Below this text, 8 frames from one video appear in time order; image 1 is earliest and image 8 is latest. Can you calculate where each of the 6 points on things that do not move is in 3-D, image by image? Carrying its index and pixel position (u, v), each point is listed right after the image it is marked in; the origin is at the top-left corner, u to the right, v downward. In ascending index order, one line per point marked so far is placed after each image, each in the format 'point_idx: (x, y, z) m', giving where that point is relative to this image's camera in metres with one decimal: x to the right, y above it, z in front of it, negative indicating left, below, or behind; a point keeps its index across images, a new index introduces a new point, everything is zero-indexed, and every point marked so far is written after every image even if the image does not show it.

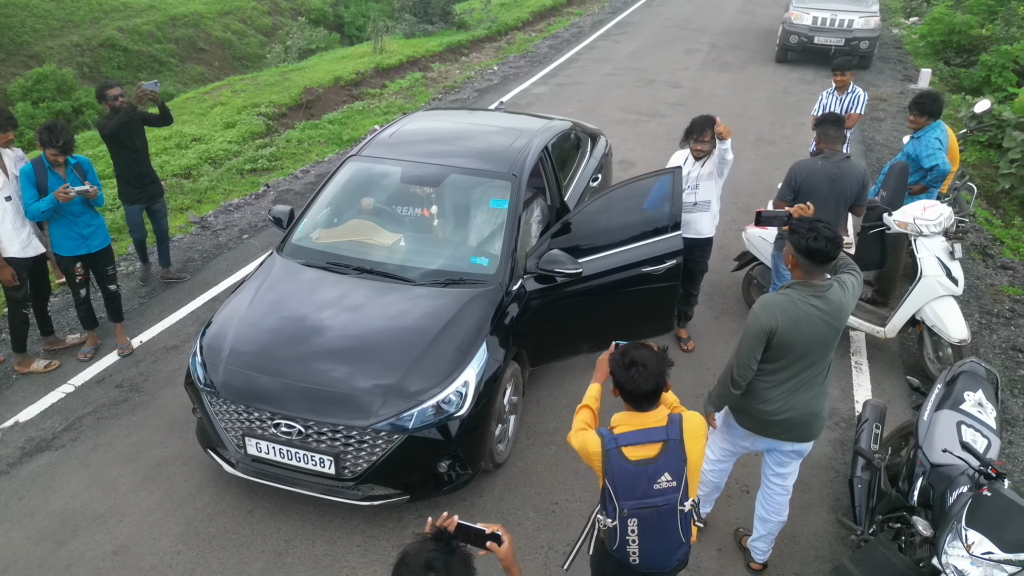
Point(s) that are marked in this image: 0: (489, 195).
0: (-0.1, +0.6, +4.7) m
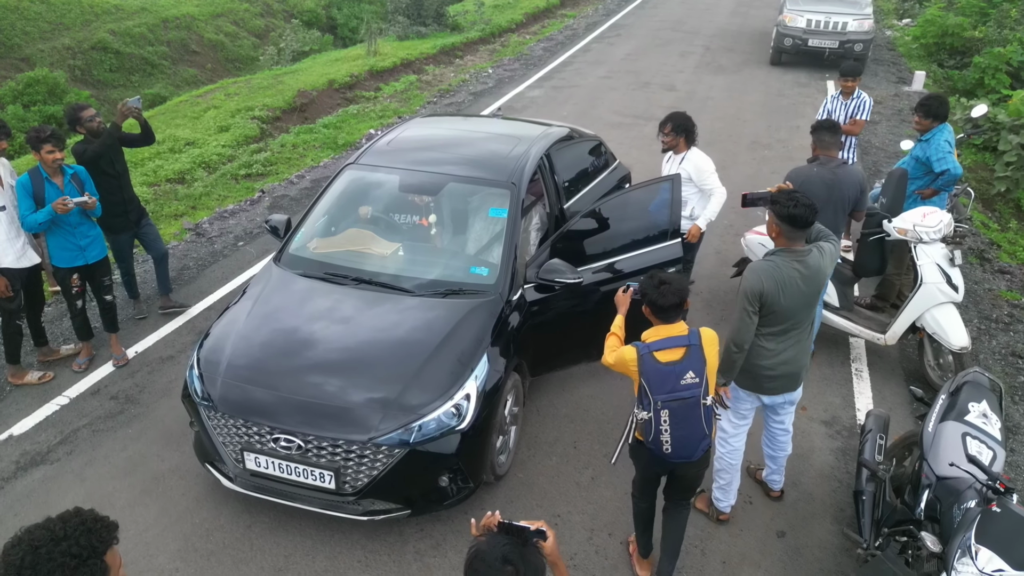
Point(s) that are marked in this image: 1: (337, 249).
0: (-0.2, +0.5, +4.7) m
1: (-1.1, +0.2, +4.6) m
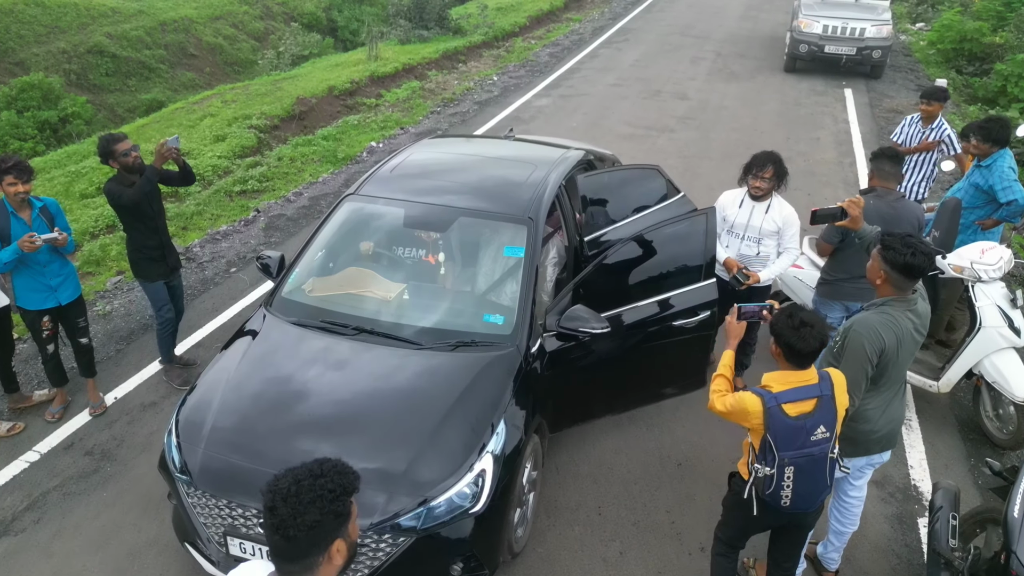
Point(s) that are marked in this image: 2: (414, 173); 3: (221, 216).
0: (-0.1, +0.3, +4.2) m
1: (-1.0, 0.0, +4.2) m
2: (-0.7, +0.8, +4.9) m
3: (-3.1, +0.8, +7.8) m
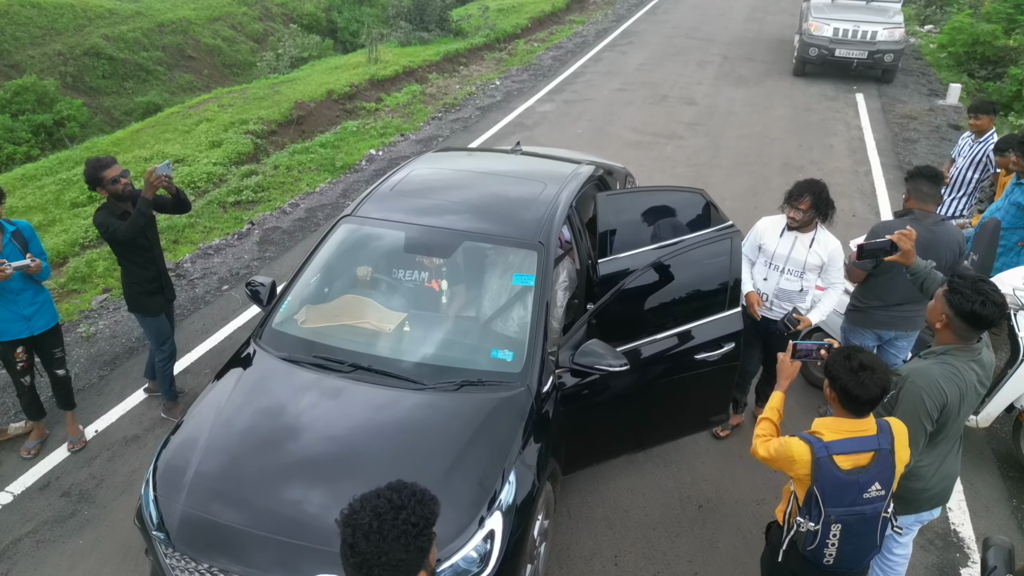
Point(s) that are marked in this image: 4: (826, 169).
0: (0.0, +0.1, +3.9) m
1: (-1.0, -0.2, +3.9) m
2: (-0.6, +0.6, +4.6) m
3: (-3.1, +0.6, +7.5) m
4: (+3.9, +1.5, +9.0) m
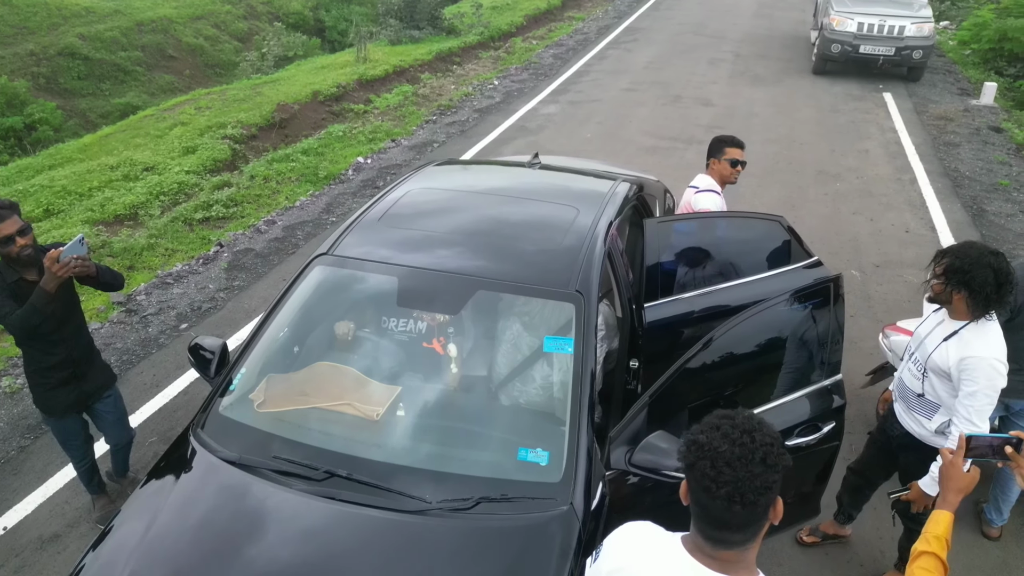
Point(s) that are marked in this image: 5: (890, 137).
0: (+0.1, -0.1, +3.0) m
1: (-0.9, -0.5, +2.9) m
2: (-0.5, +0.4, +3.6) m
3: (-3.0, +0.3, +6.6) m
4: (+3.9, +1.2, +8.1) m
5: (+4.9, +1.9, +9.4) m
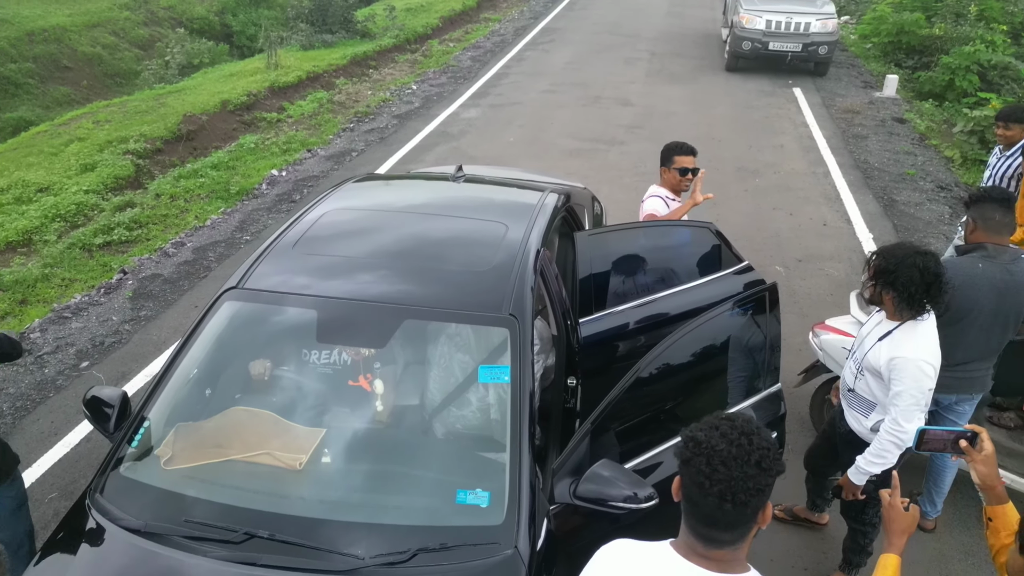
0: (-0.2, -0.2, +2.8) m
1: (-1.1, -0.6, +2.7) m
2: (-0.9, +0.2, +3.4) m
3: (-3.6, +0.1, +6.1) m
4: (+3.1, +1.3, +8.3) m
5: (+3.8, +2.1, +9.6) m
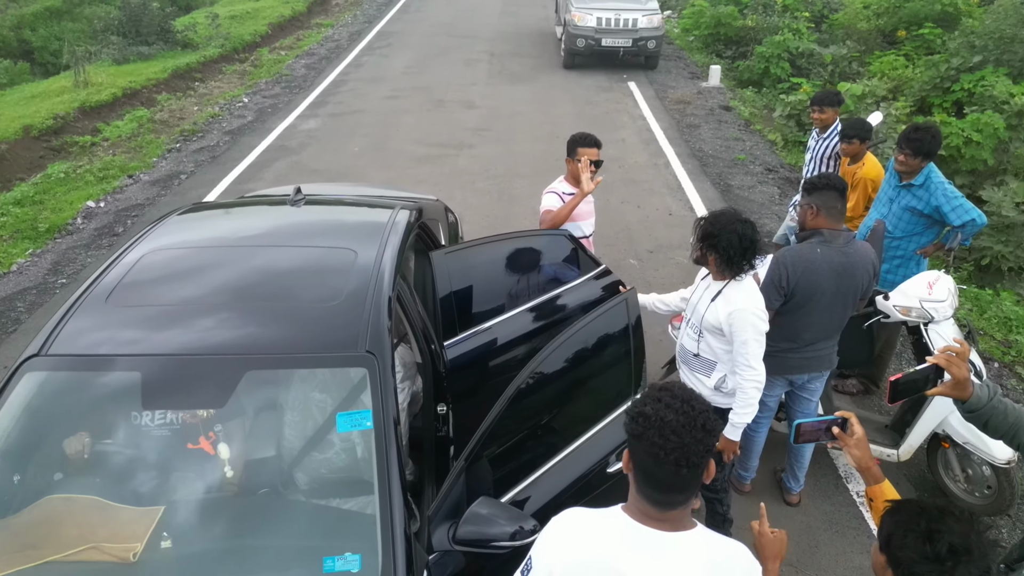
0: (-0.7, -0.4, +2.6) m
1: (-1.5, -0.8, +2.2) m
2: (-1.5, 0.0, +3.0) m
3: (-4.7, -0.4, +5.1) m
4: (+1.3, +1.4, +8.5) m
5: (+1.8, +2.2, +10.0) m
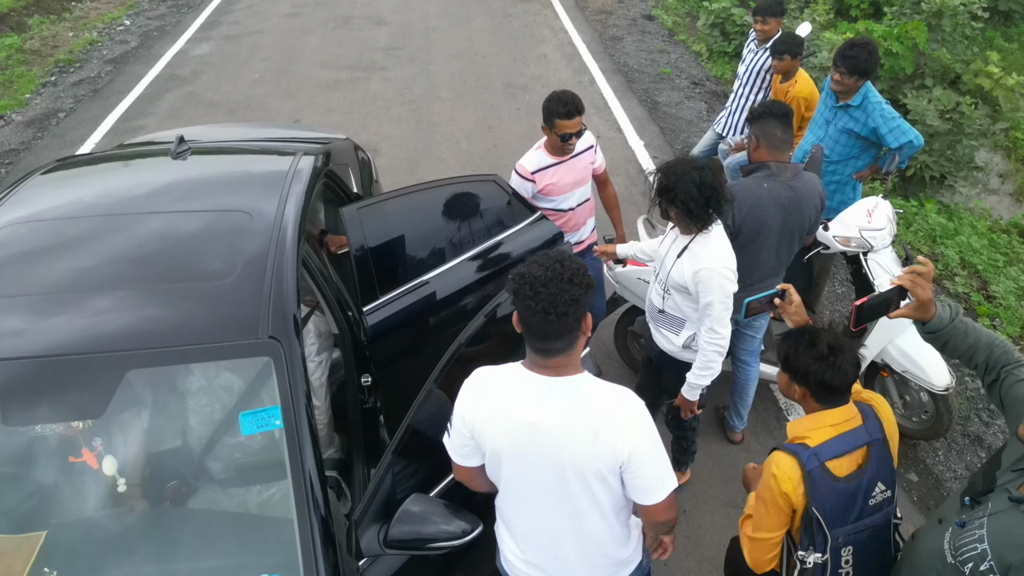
0: (-0.9, -0.3, +2.2) m
1: (-1.7, -0.8, +1.9) m
2: (-1.8, +0.1, +2.6) m
3: (-5.1, -0.4, +4.4) m
4: (+0.4, +2.3, +8.1) m
5: (+0.7, +3.3, +9.5) m
